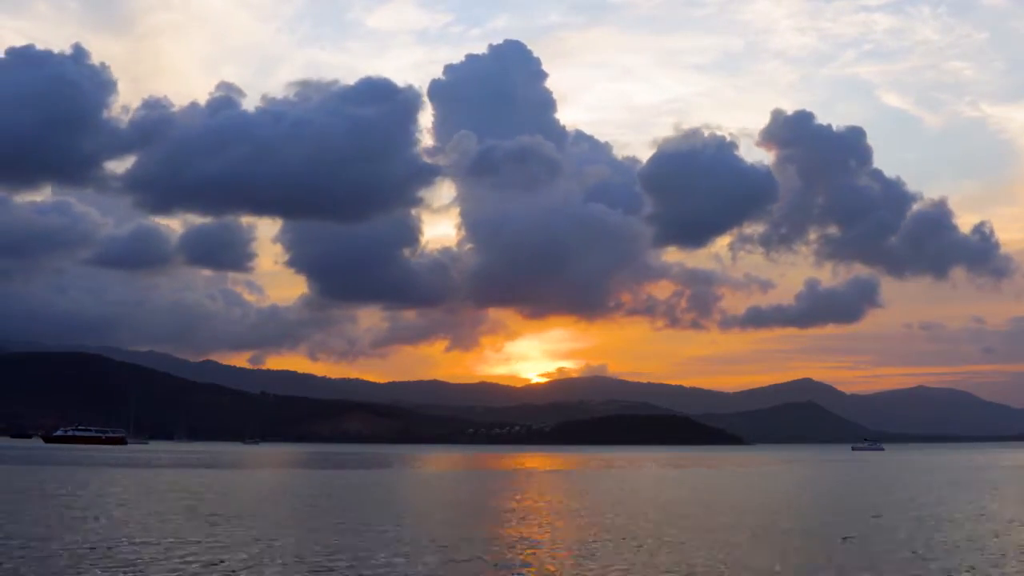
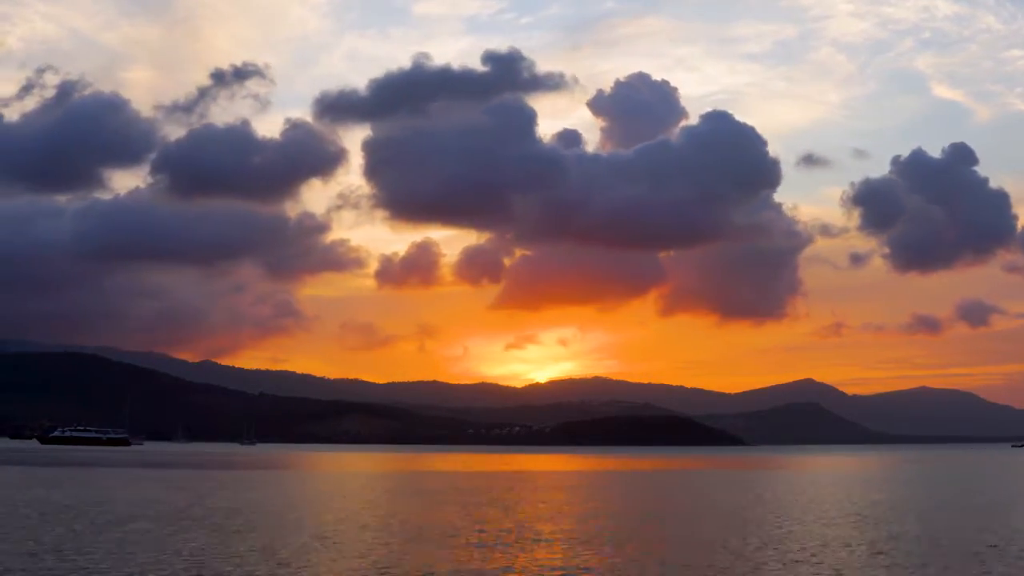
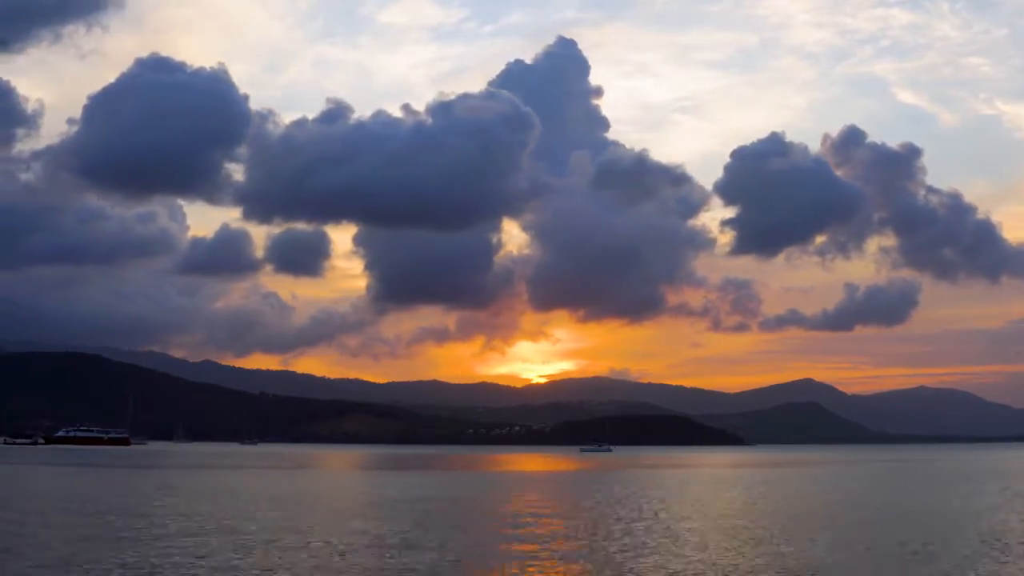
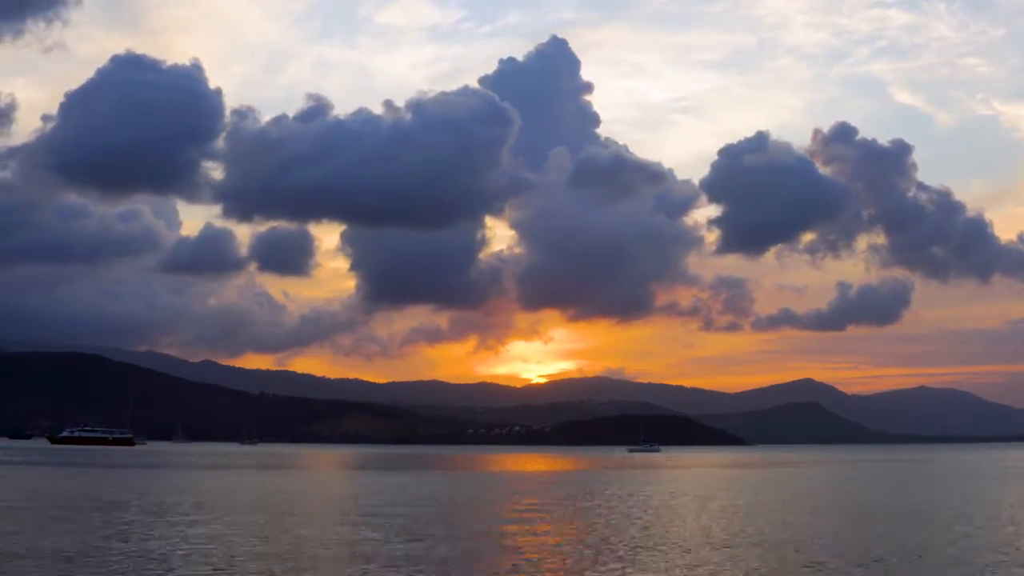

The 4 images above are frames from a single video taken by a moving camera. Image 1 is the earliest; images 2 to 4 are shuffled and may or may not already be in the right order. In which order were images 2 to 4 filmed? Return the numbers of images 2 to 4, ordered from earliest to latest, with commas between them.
4, 3, 2
